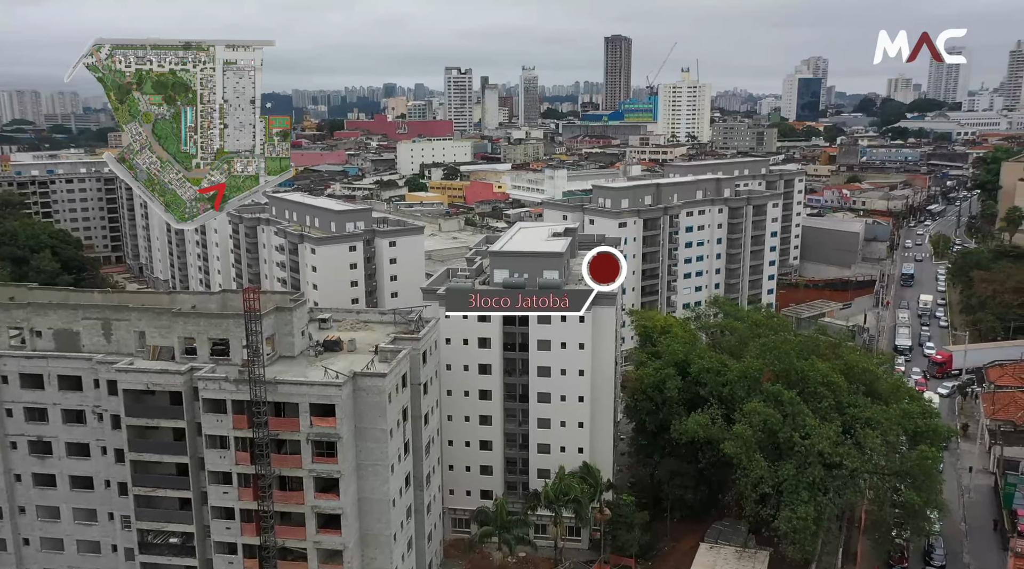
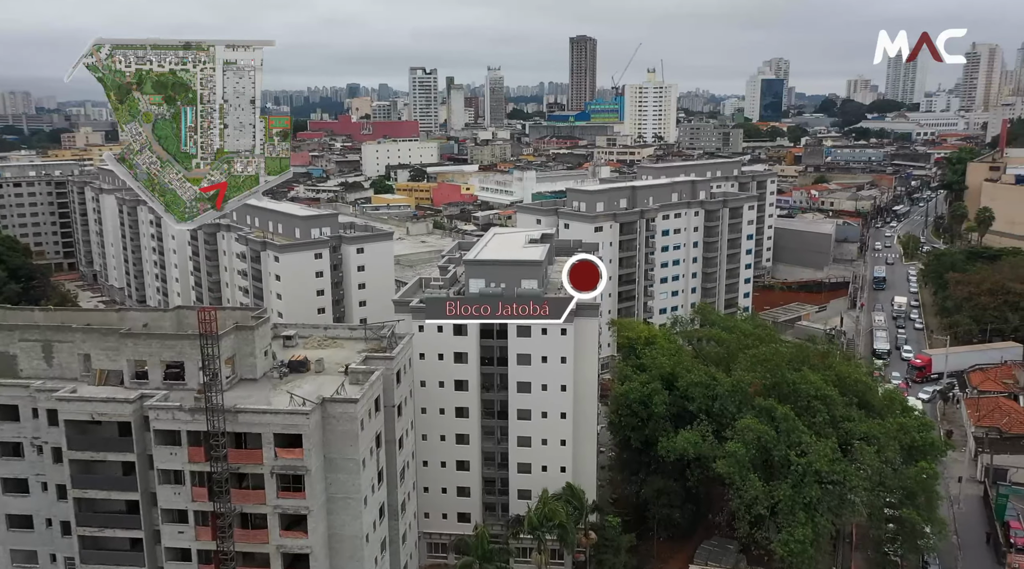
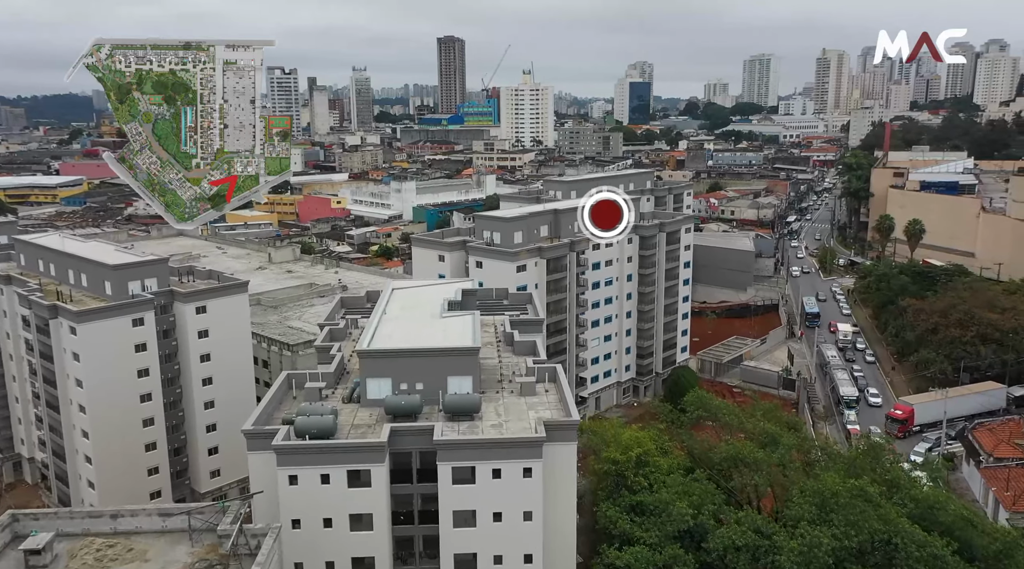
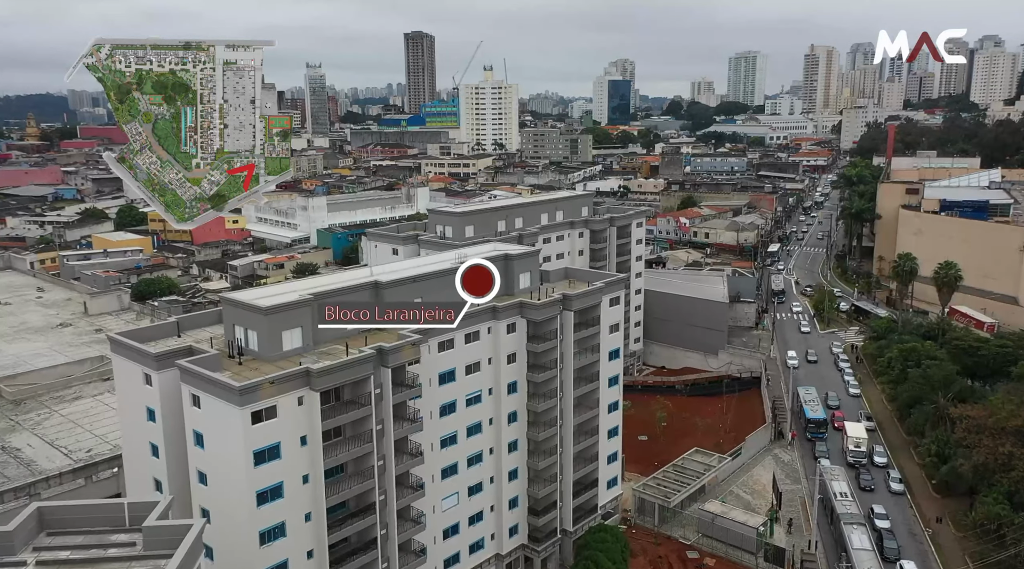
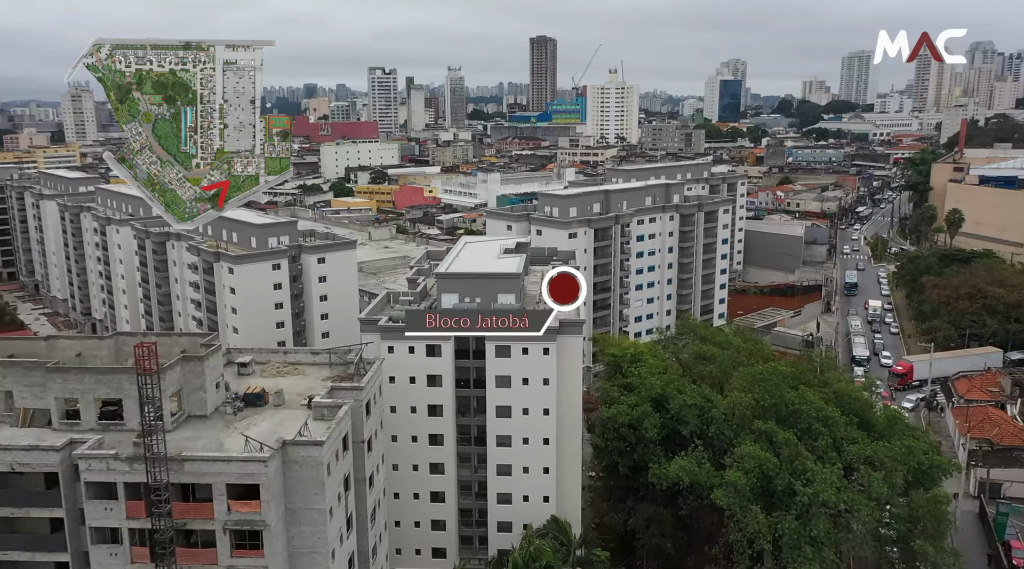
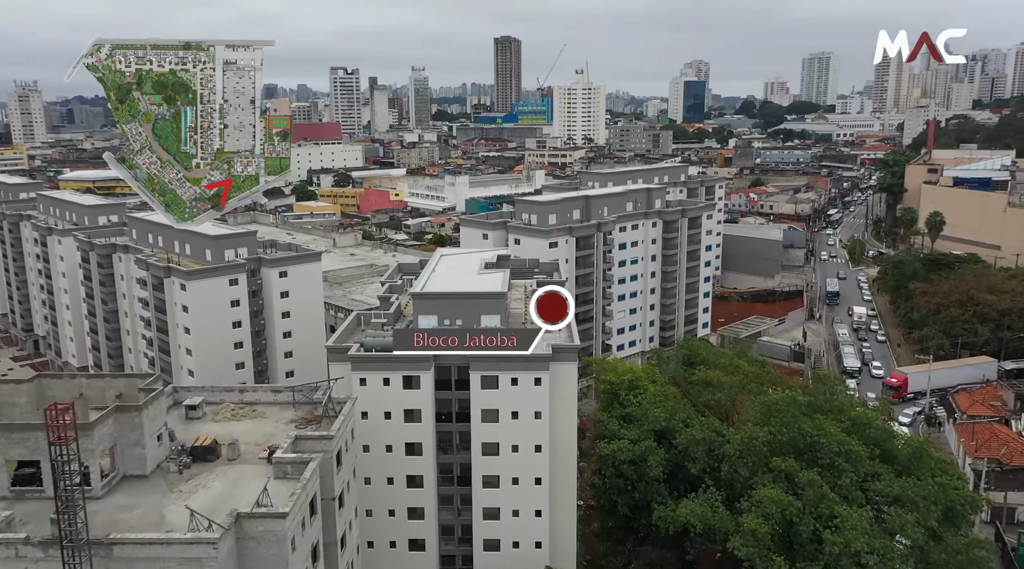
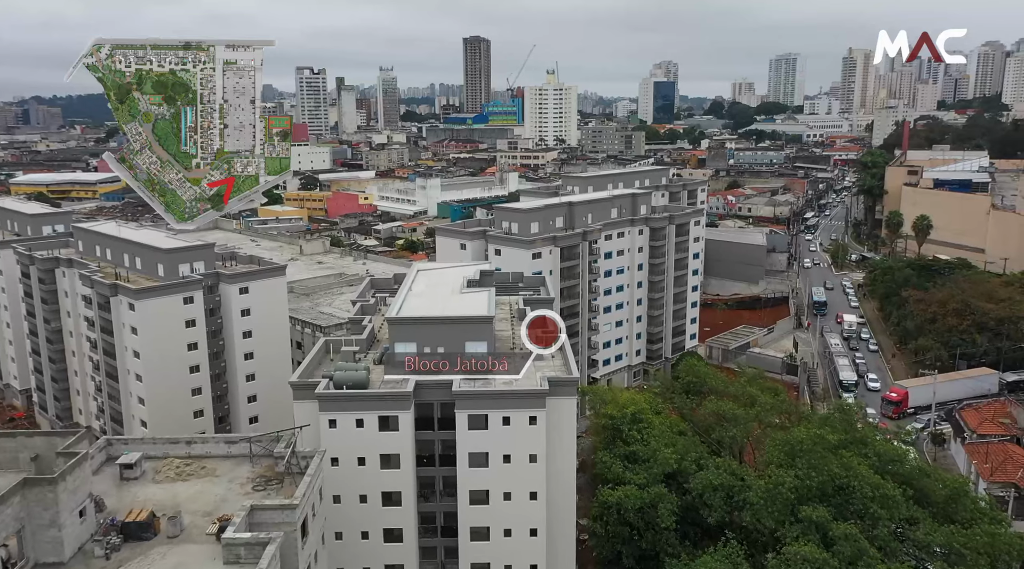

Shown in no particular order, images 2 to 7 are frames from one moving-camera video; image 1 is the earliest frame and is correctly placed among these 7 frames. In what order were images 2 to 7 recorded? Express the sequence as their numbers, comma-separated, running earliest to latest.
2, 5, 6, 7, 3, 4
